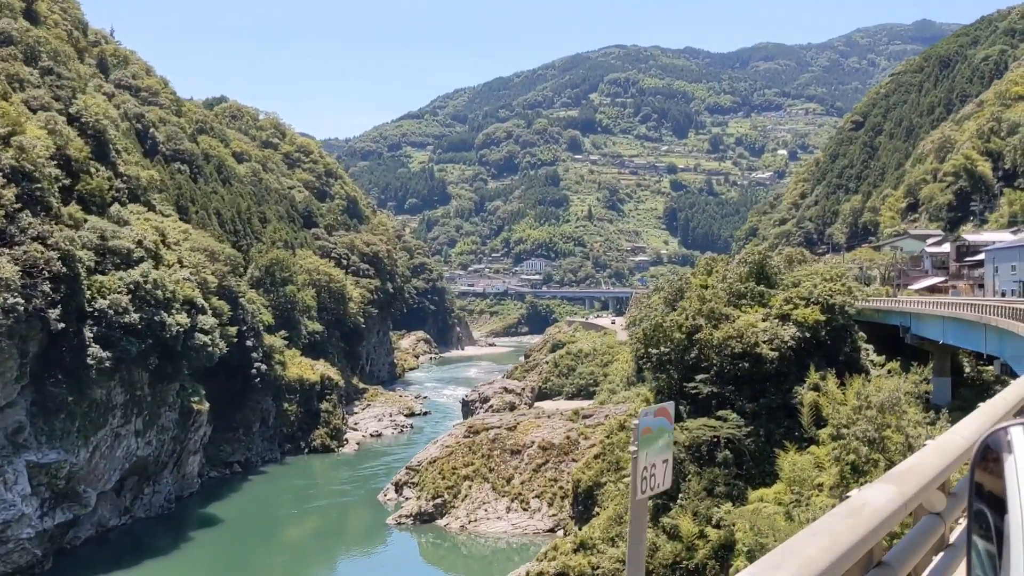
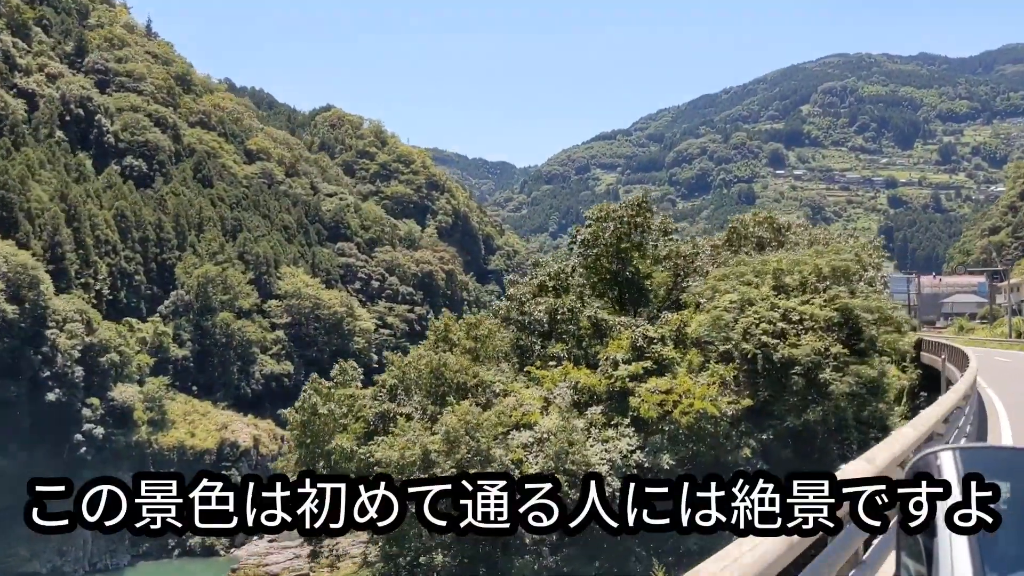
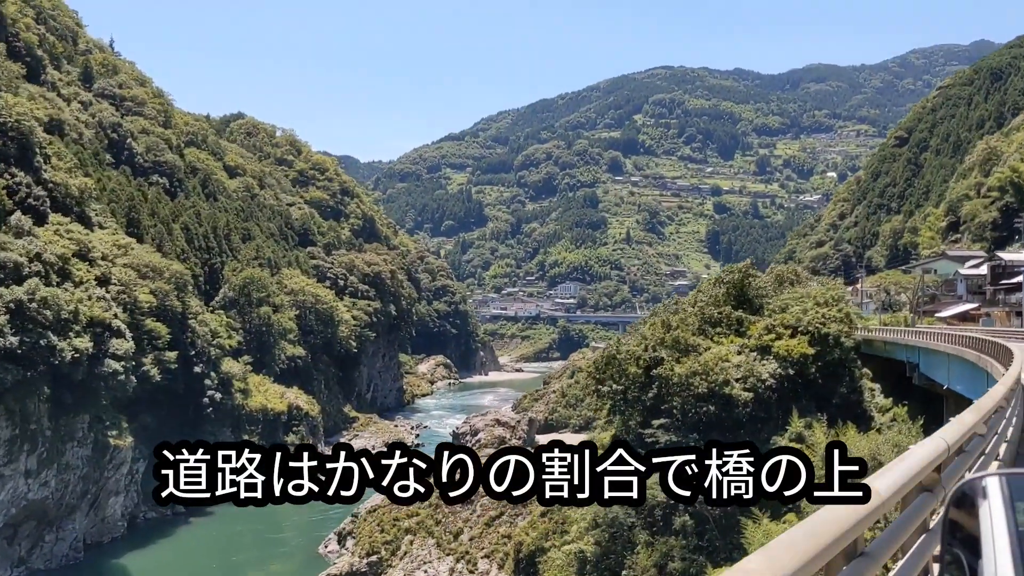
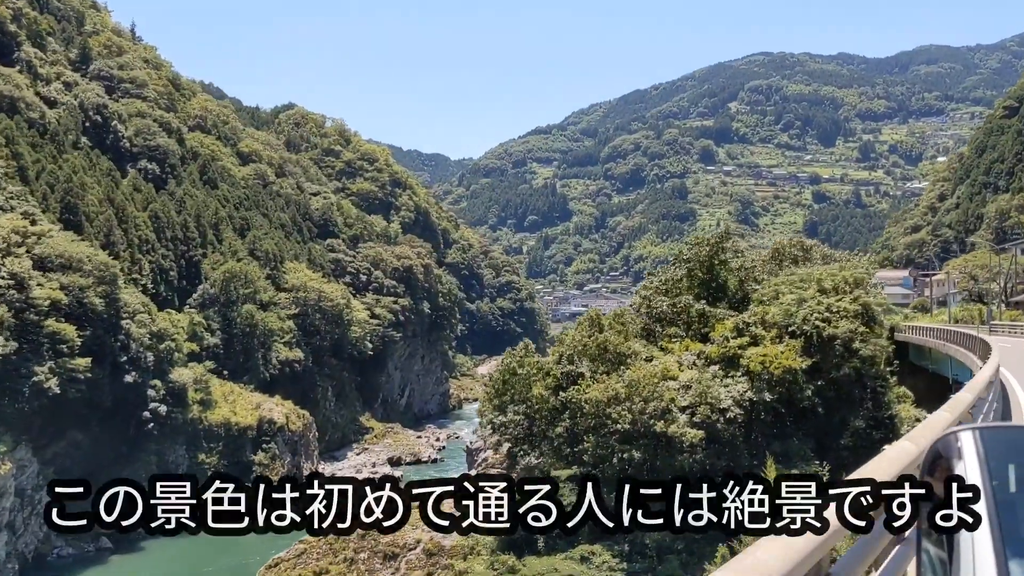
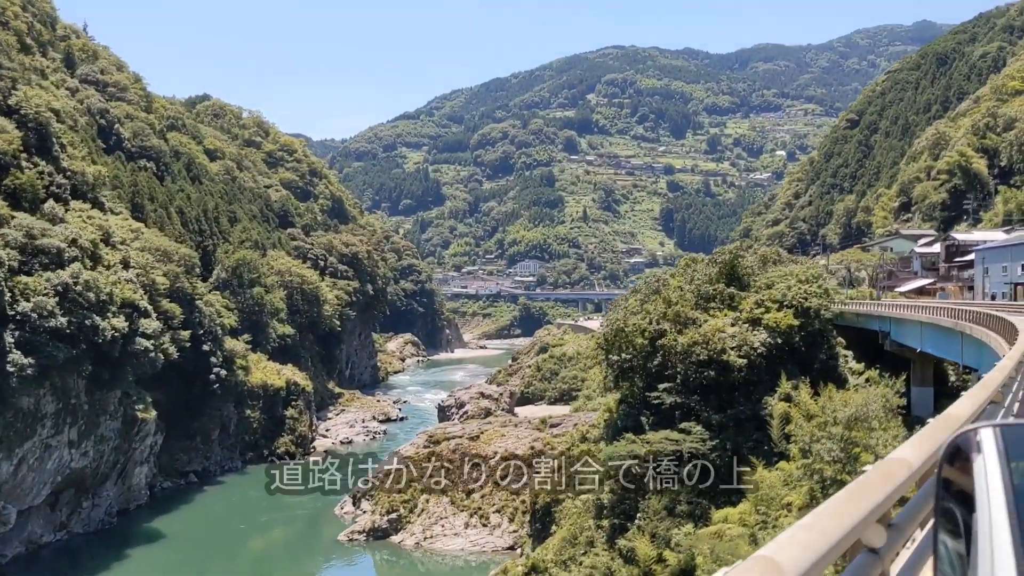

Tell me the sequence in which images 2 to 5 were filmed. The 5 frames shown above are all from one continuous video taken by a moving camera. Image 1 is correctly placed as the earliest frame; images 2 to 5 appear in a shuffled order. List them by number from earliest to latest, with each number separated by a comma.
5, 3, 4, 2
